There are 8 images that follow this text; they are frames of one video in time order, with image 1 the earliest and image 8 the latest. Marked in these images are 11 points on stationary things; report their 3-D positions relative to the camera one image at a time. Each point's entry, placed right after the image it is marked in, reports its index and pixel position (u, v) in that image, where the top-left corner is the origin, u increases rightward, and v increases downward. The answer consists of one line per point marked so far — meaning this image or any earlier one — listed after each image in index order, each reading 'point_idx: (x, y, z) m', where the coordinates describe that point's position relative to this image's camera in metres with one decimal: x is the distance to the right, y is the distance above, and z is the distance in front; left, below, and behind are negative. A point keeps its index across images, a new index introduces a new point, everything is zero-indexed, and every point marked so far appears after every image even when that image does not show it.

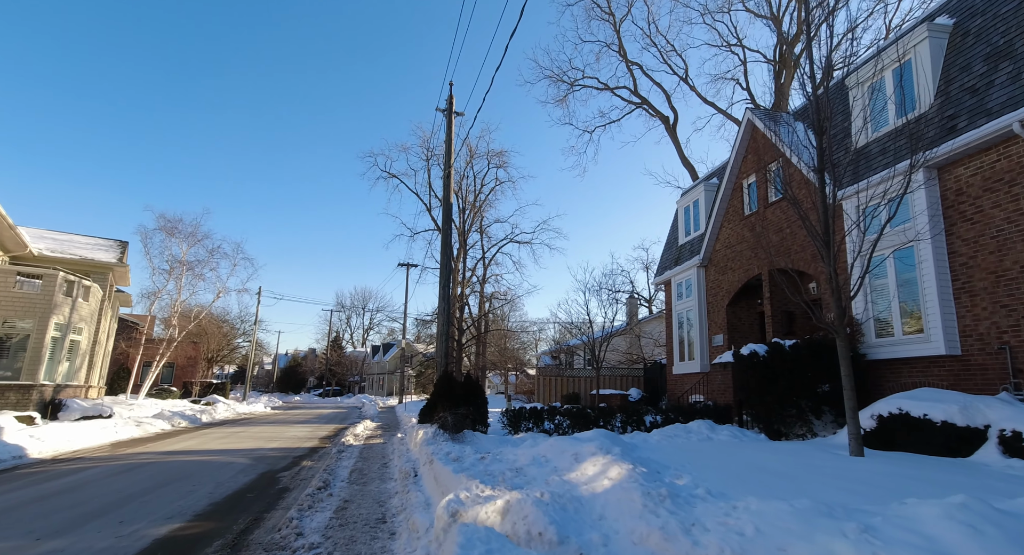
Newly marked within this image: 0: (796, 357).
0: (+4.8, -1.3, +9.0) m
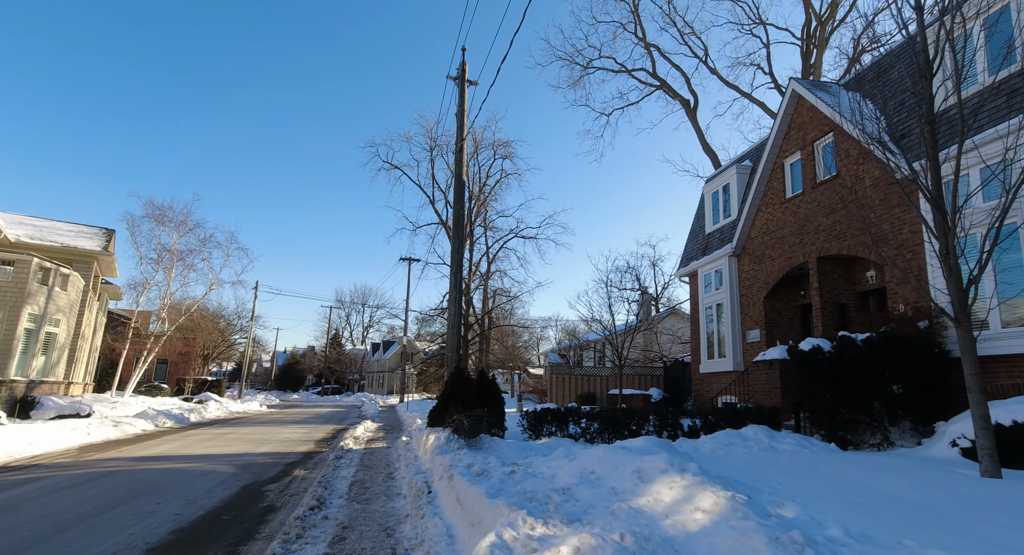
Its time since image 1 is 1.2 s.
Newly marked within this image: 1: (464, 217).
0: (+5.2, -1.1, +7.7) m
1: (-1.0, +1.3, +11.4) m
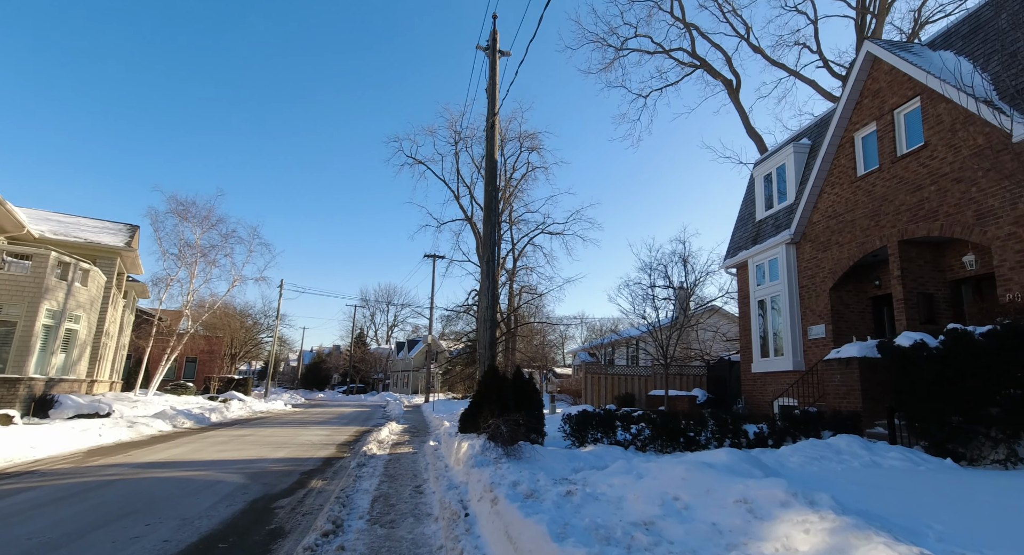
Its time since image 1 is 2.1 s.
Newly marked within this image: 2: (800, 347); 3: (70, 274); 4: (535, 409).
0: (+5.8, -0.9, +6.4) m
1: (-0.3, +1.5, +10.4) m
2: (+6.6, -1.6, +12.1) m
3: (-13.8, +0.1, +16.7) m
4: (+0.4, -2.1, +8.7) m
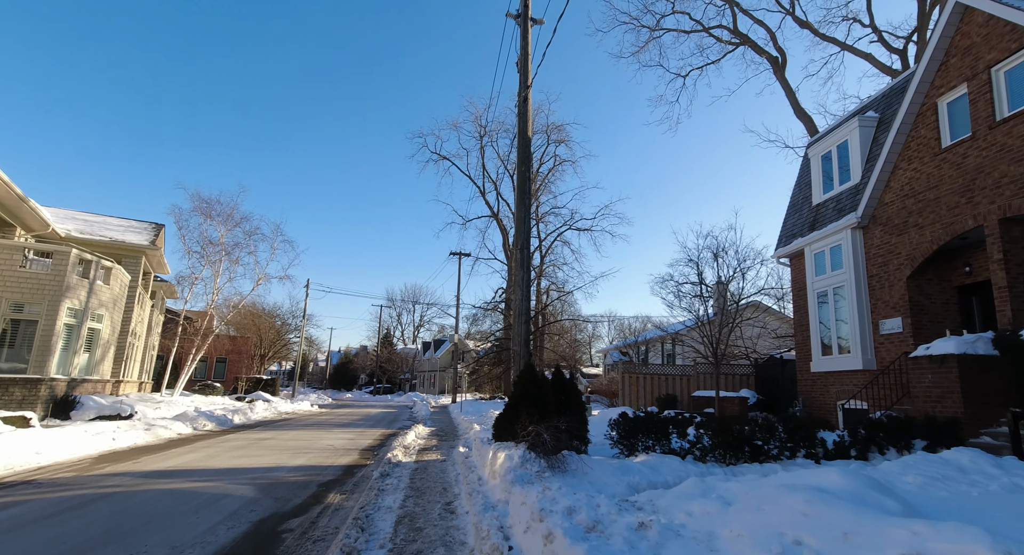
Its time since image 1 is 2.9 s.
0: (+6.2, -0.6, +5.2) m
1: (+0.3, +1.7, +9.4) m
2: (+7.3, -1.3, +10.8) m
3: (-12.8, +0.2, +16.3) m
4: (+0.9, -2.0, +7.7) m
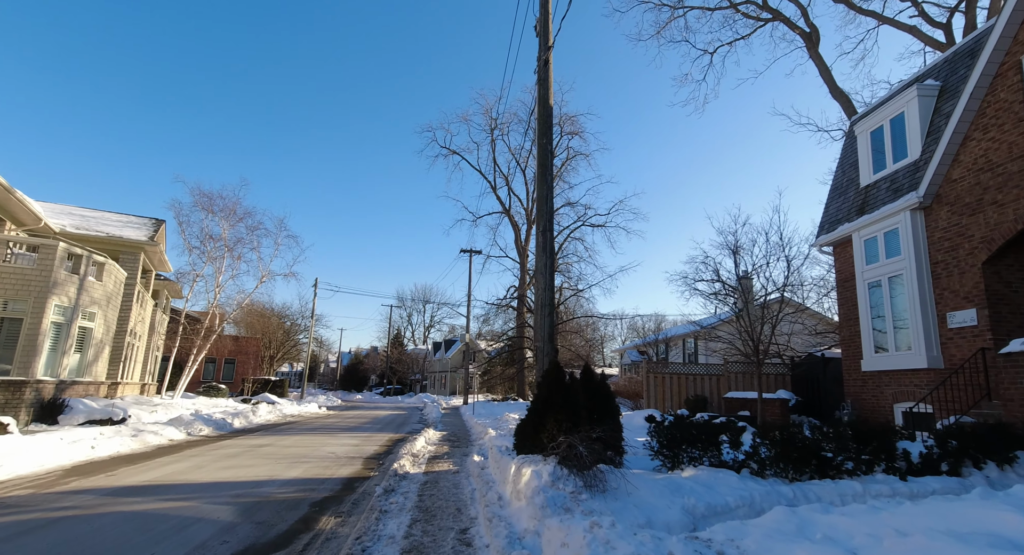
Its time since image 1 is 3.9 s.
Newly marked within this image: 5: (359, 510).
0: (+6.5, -0.4, +4.0) m
1: (+0.6, +1.9, +8.3) m
2: (+7.6, -1.1, +9.6) m
3: (-12.4, +0.3, +15.5) m
4: (+1.2, -1.8, +6.5) m
5: (-1.7, -2.6, +6.1) m
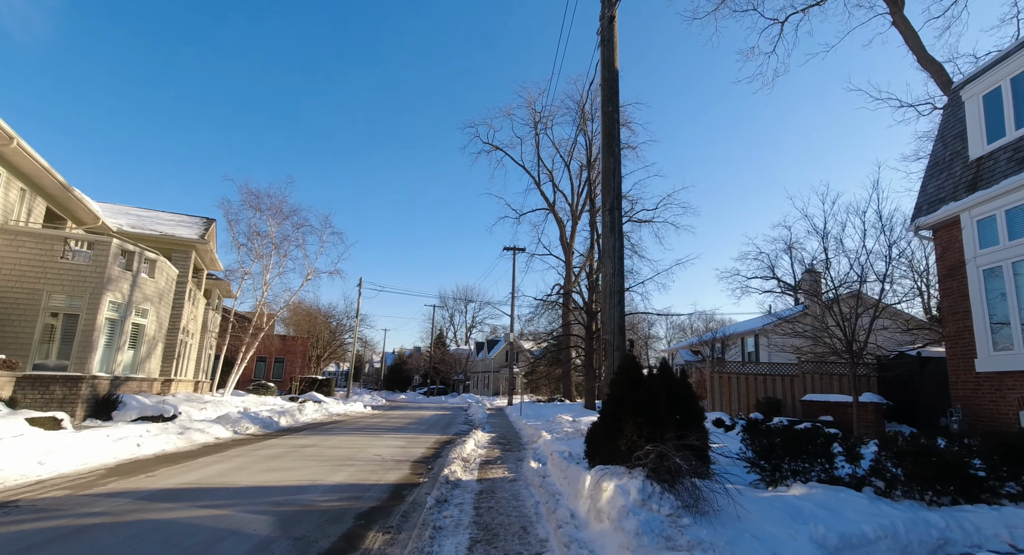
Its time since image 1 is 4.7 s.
0: (+7.0, -0.1, +2.6) m
1: (+1.5, +2.1, +7.4) m
2: (+8.6, -0.8, +8.1) m
3: (-10.9, +0.4, +15.5) m
4: (+2.0, -1.5, +5.6) m
5: (-1.0, -2.4, +5.3) m
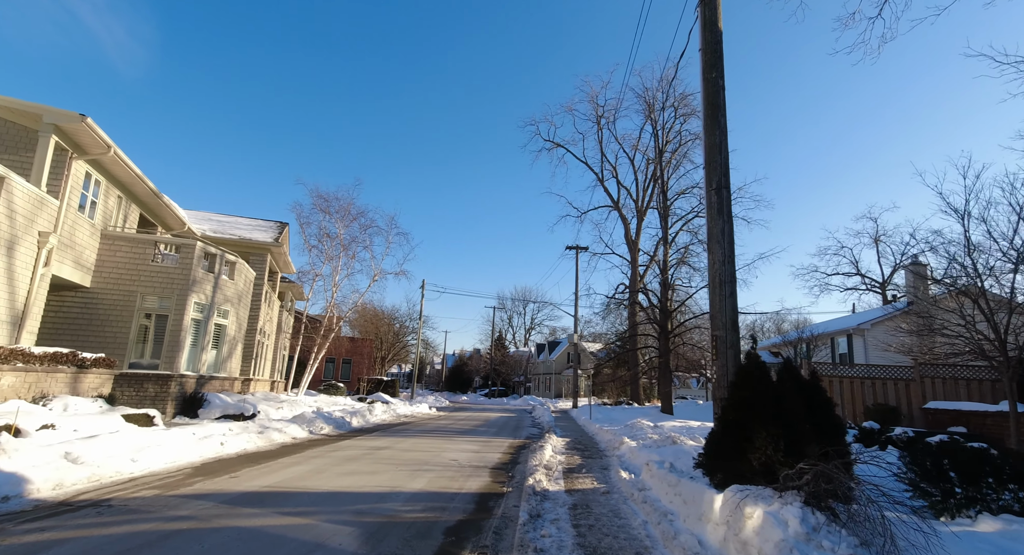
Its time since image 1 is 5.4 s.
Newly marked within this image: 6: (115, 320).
0: (+7.6, +0.1, +1.2) m
1: (+2.6, +2.2, +6.5) m
2: (+9.8, -0.6, +6.5) m
3: (-8.9, +0.3, +15.9) m
4: (+3.0, -1.4, +4.7) m
5: (0.0, -2.3, +4.7) m
6: (-10.2, -1.1, +13.7) m
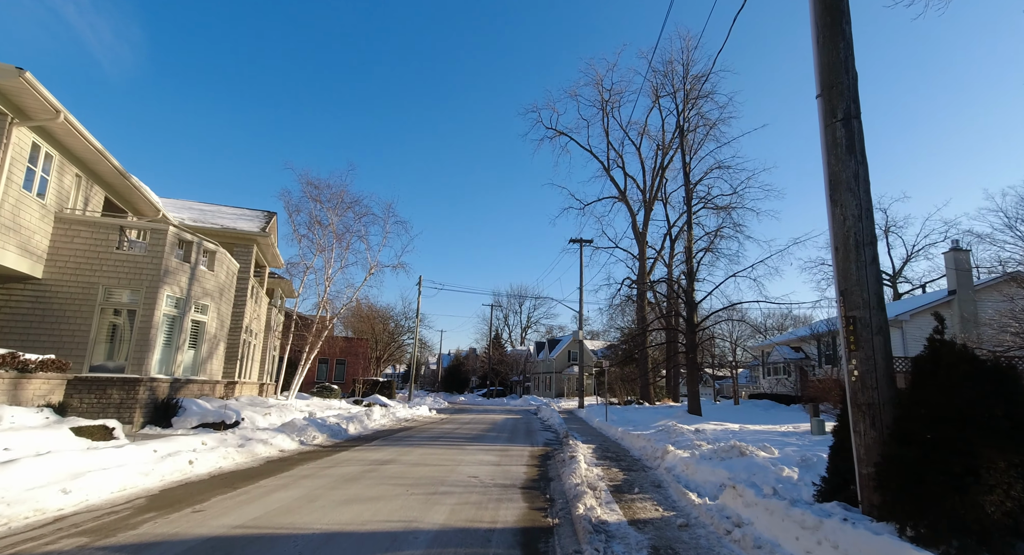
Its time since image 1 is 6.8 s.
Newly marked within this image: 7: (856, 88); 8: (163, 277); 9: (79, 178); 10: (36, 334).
0: (+8.2, +0.4, -0.4) m
1: (+3.1, +2.6, +4.9) m
2: (+10.3, -0.2, +5.0) m
3: (-8.5, +0.5, +14.1) m
4: (+3.5, -1.1, +3.0) m
5: (+0.5, -2.0, +3.1) m
6: (-9.8, -0.9, +11.9) m
7: (+3.0, +1.7, +4.8) m
8: (-8.5, 0.0, +12.8) m
9: (-10.4, +2.4, +12.8) m
10: (-10.5, -1.3, +11.8) m
